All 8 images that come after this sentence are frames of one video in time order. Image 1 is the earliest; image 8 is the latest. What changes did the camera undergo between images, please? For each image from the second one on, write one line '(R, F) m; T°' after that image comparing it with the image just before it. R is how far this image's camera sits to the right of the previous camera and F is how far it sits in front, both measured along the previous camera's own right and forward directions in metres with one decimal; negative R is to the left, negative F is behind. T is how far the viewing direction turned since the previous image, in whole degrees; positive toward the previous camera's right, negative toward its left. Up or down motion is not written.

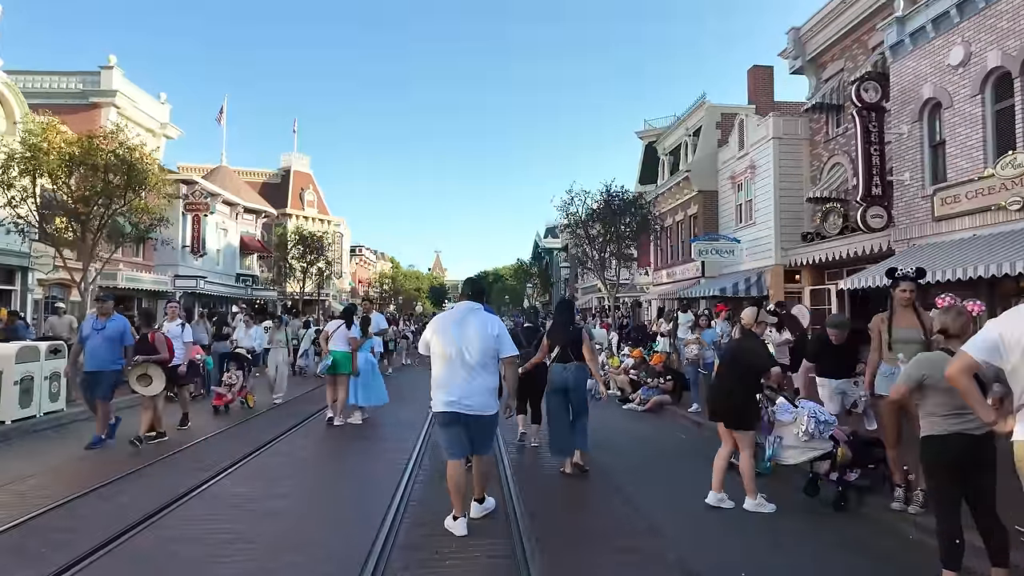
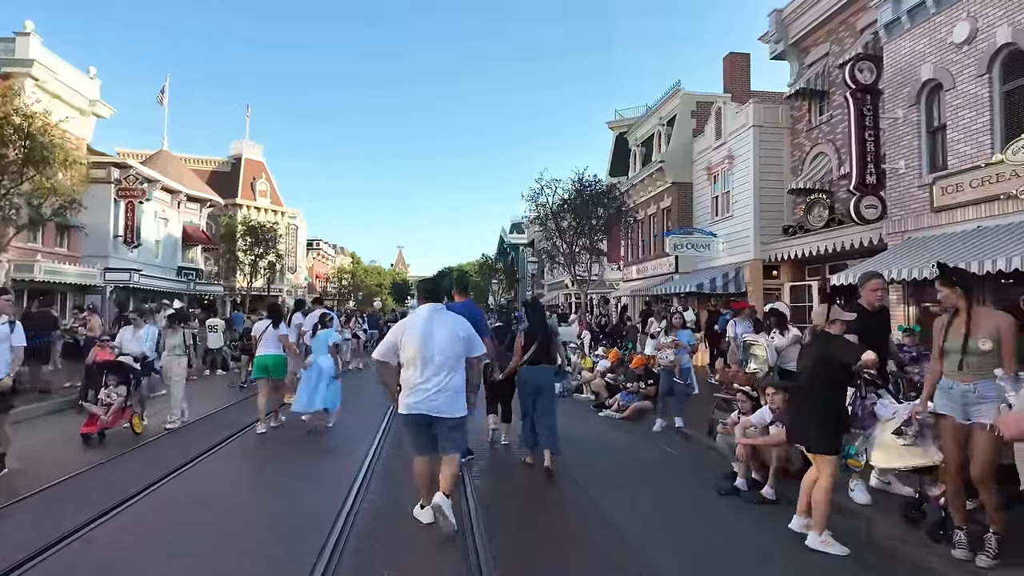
(0.0, +1.3) m; +3°
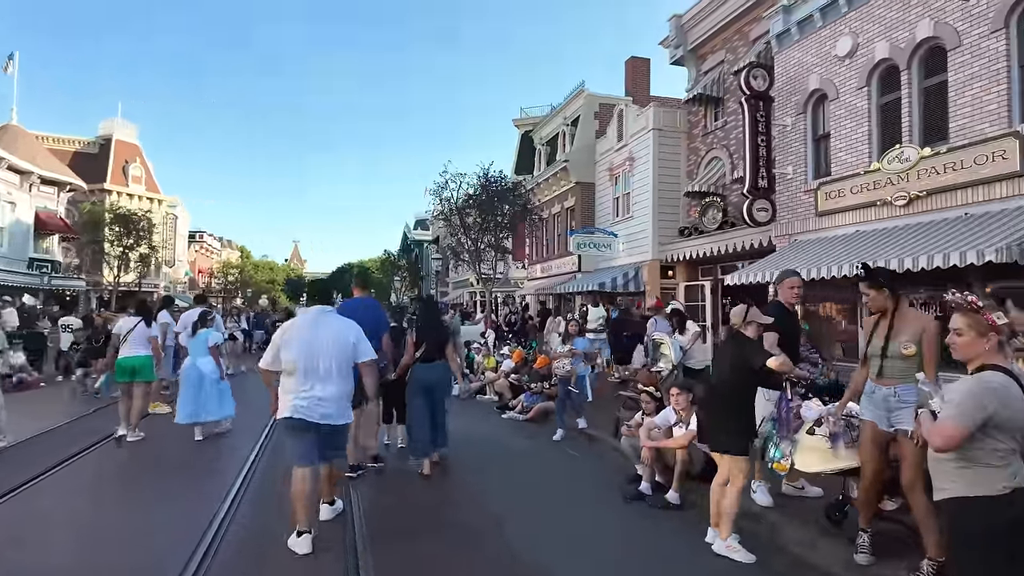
(+0.1, +0.5) m; +9°
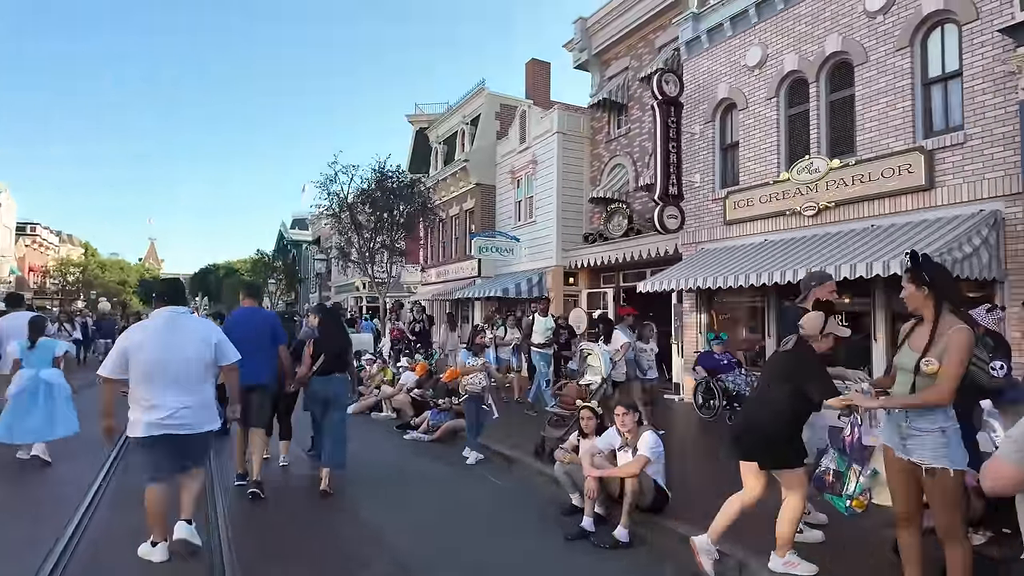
(-0.4, +1.0) m; +11°
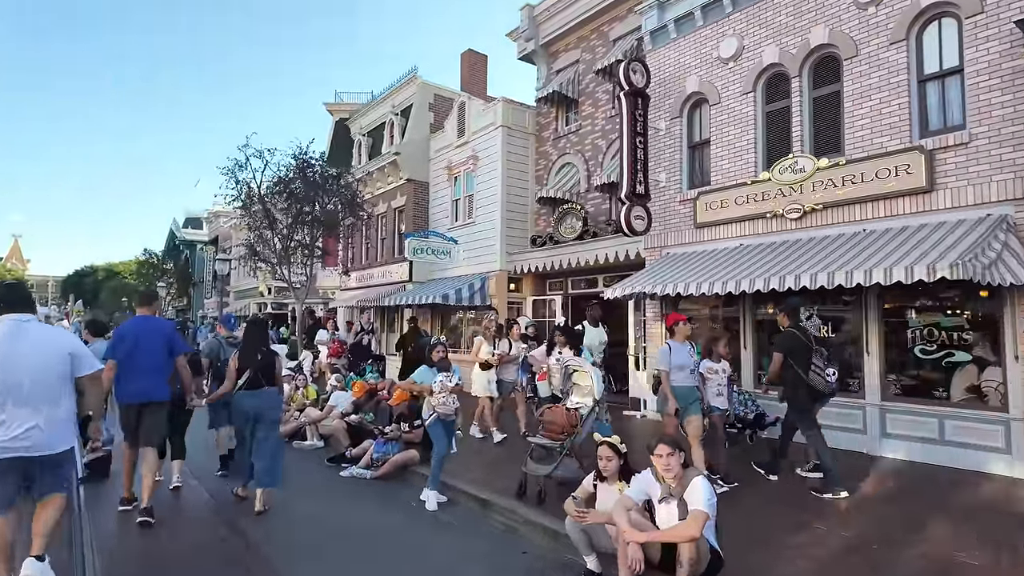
(-0.7, +1.4) m; +9°
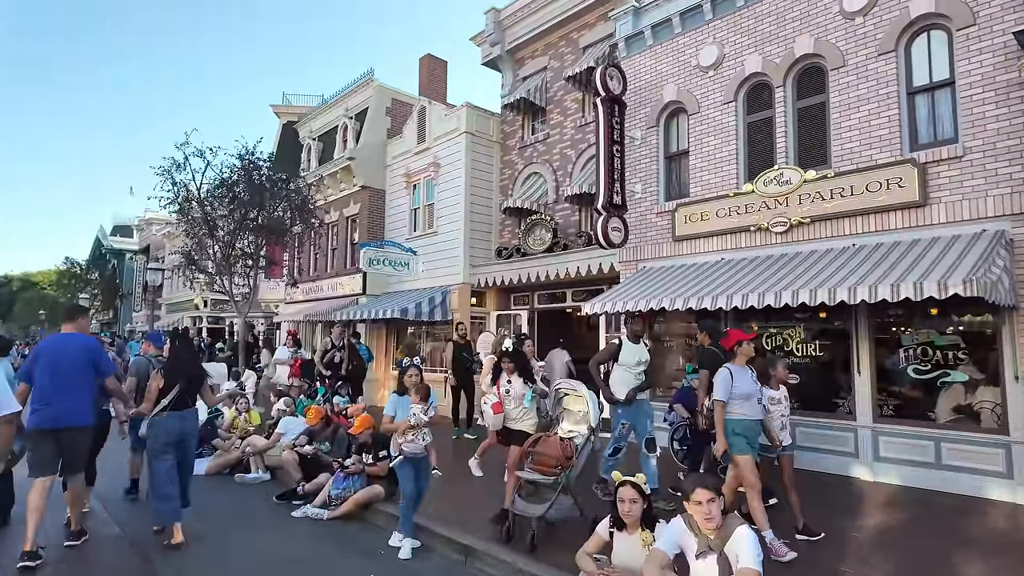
(-0.4, +0.7) m; +5°
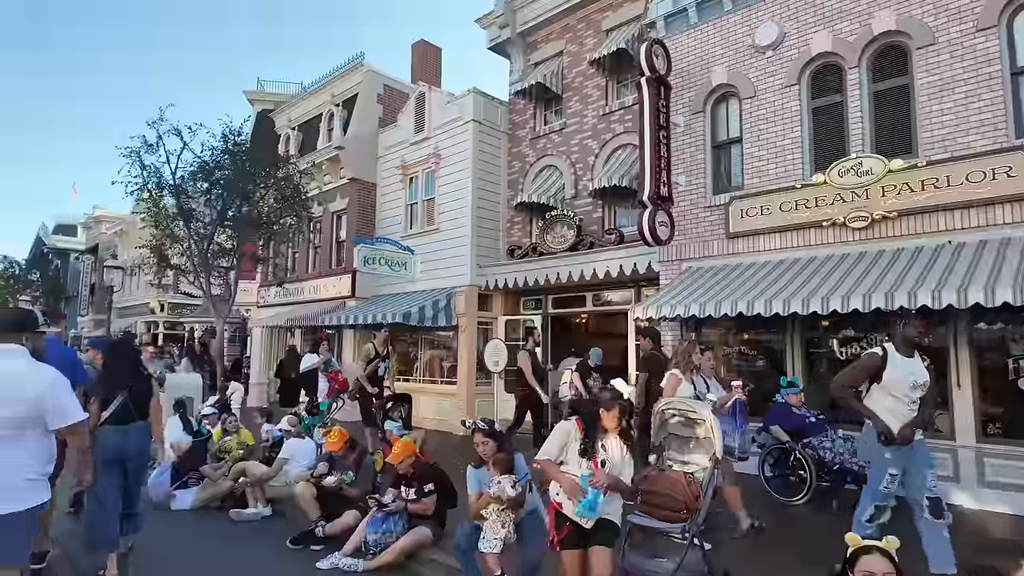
(-1.1, +1.2) m; +4°
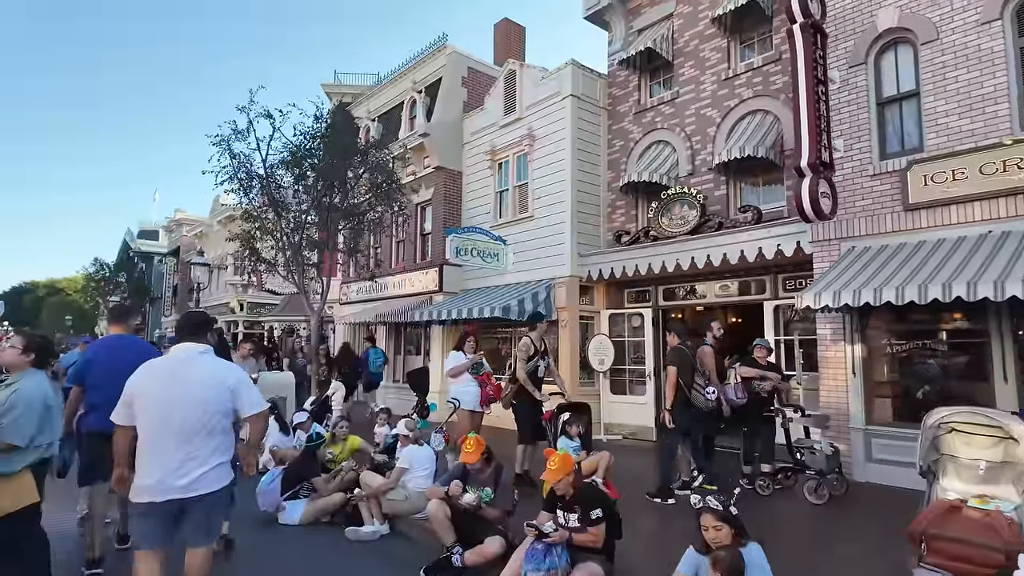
(-1.0, +1.0) m; -5°
